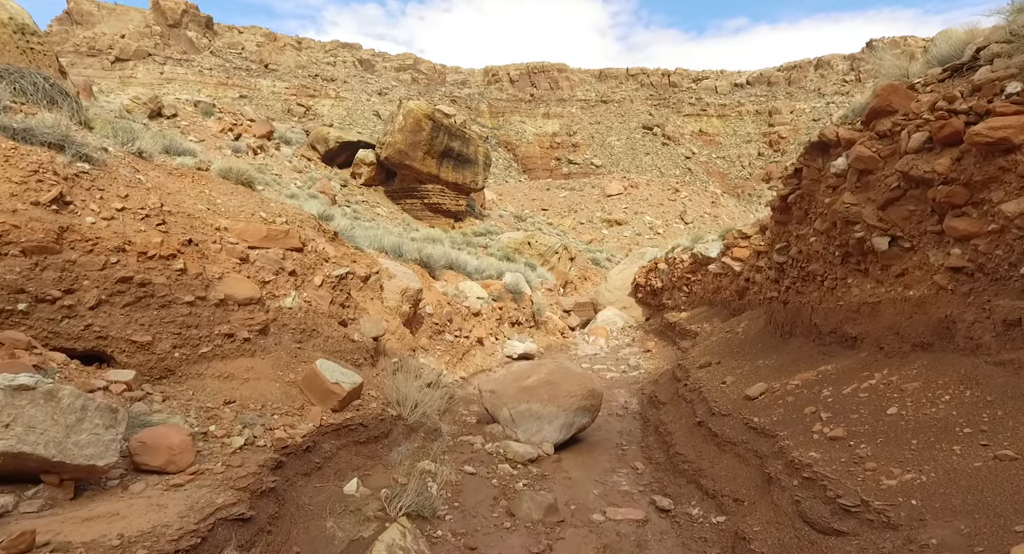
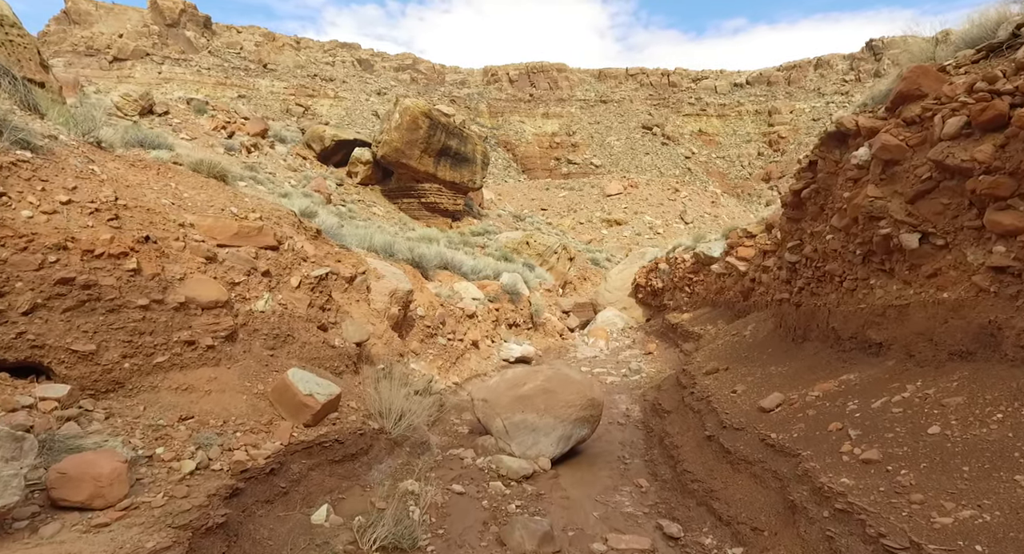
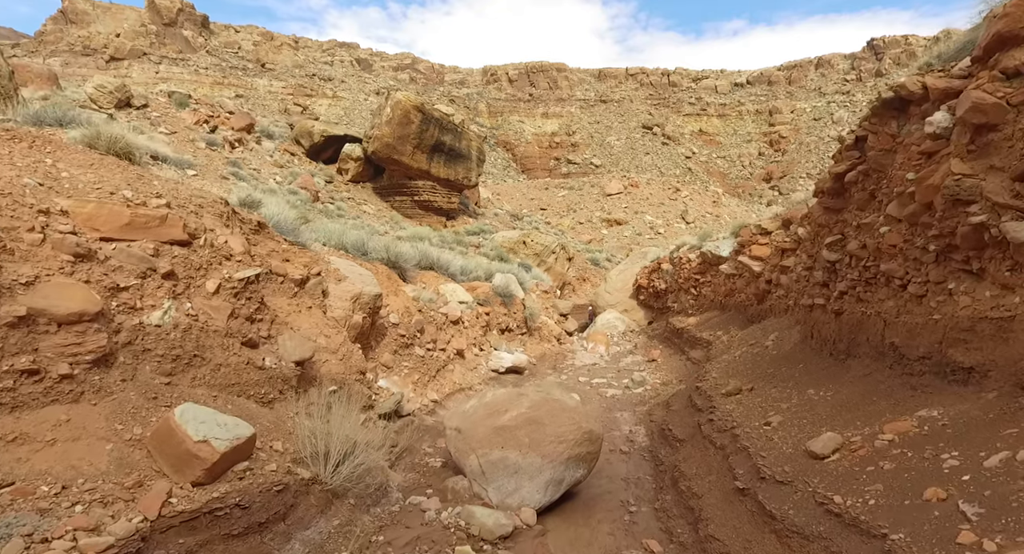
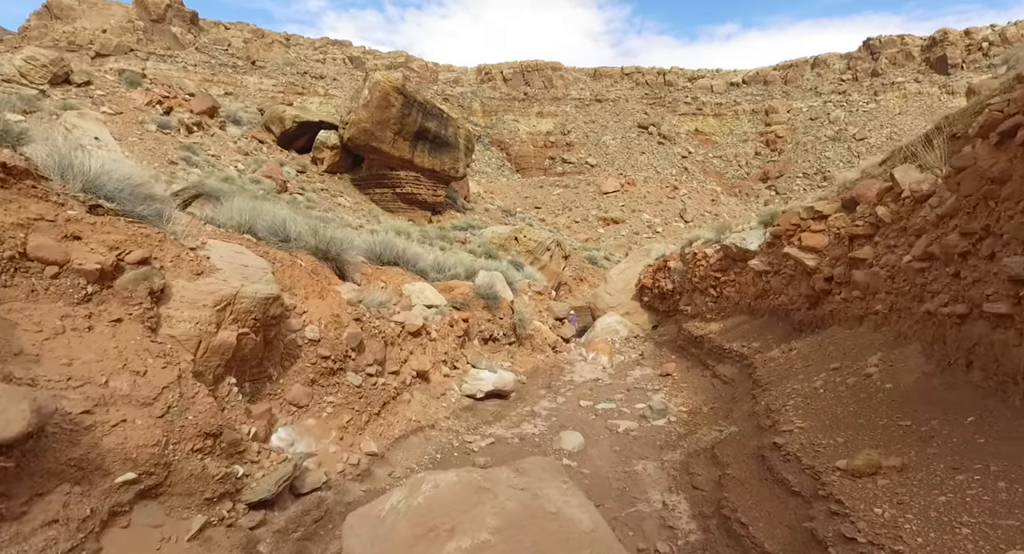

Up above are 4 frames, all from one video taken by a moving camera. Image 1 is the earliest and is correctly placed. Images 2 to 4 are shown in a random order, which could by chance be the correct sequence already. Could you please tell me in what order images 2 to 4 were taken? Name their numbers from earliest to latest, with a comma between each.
2, 3, 4
